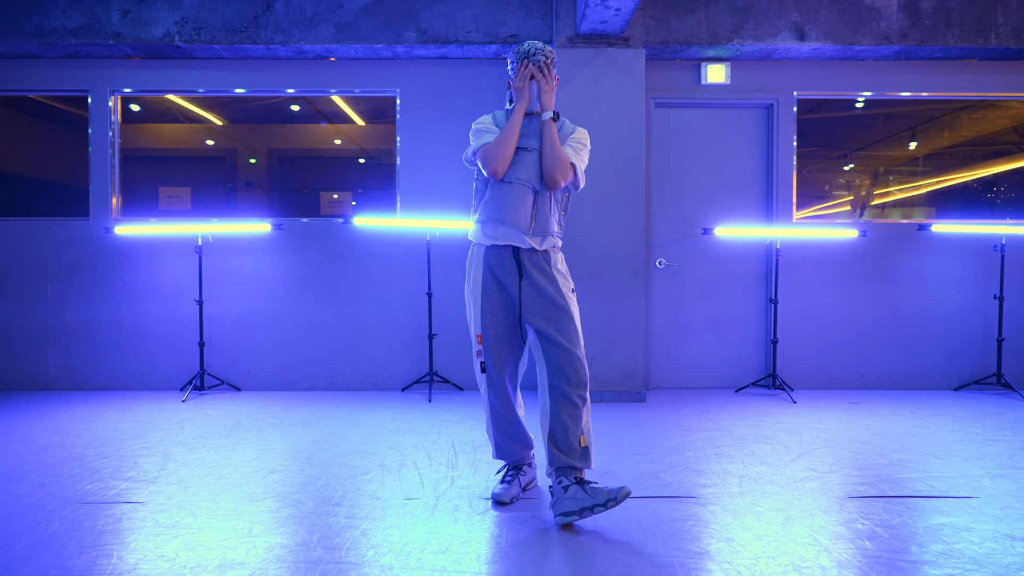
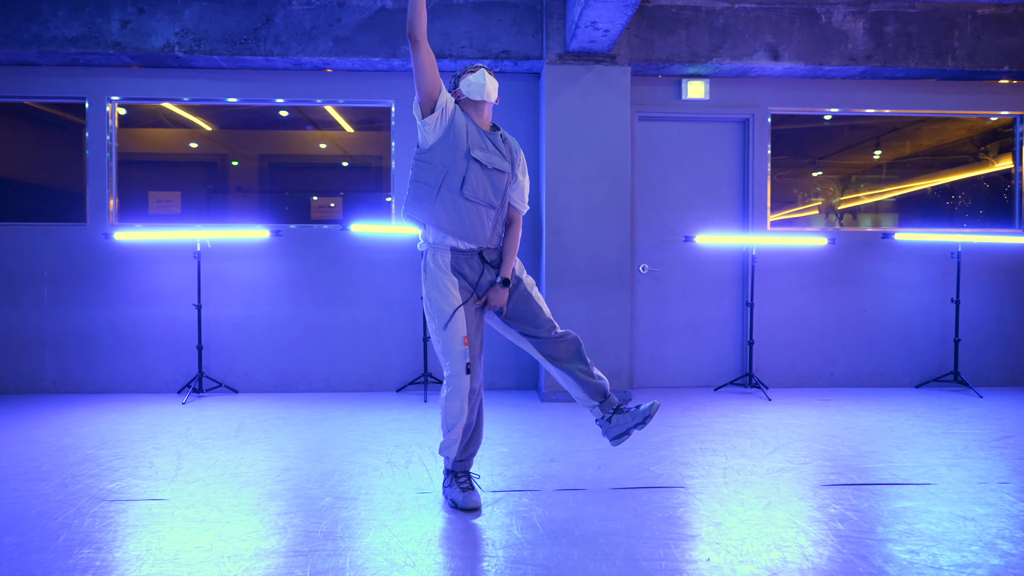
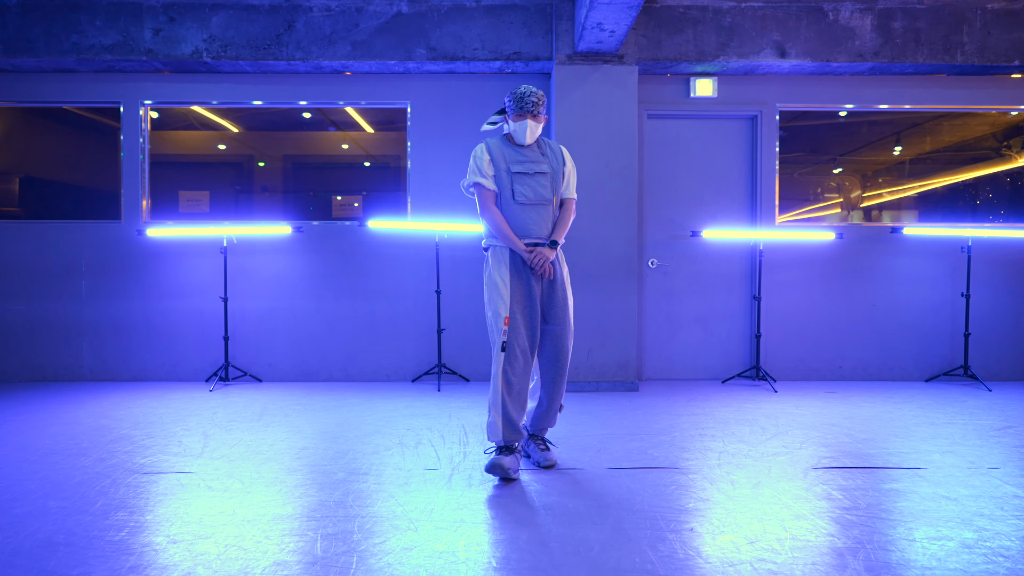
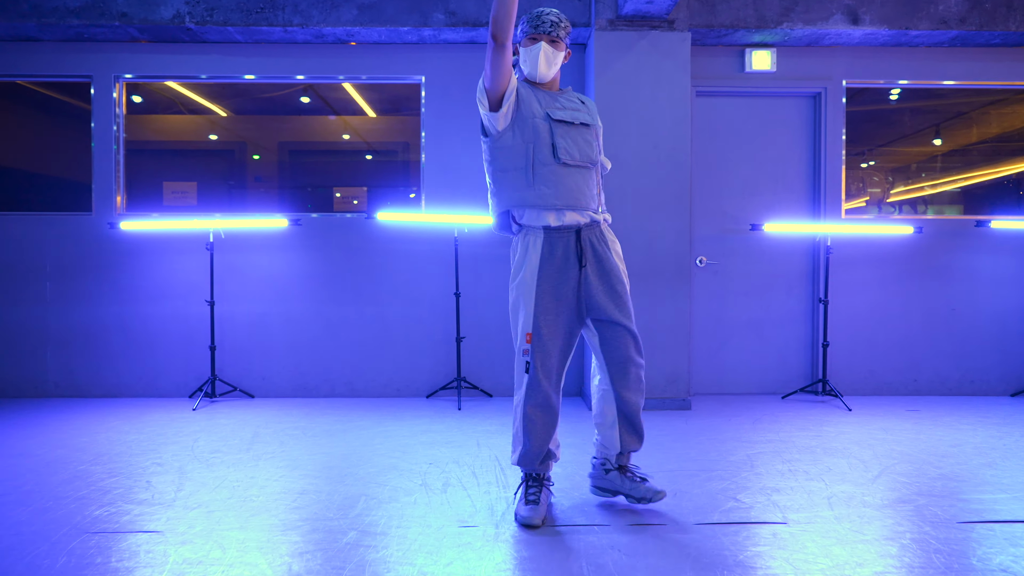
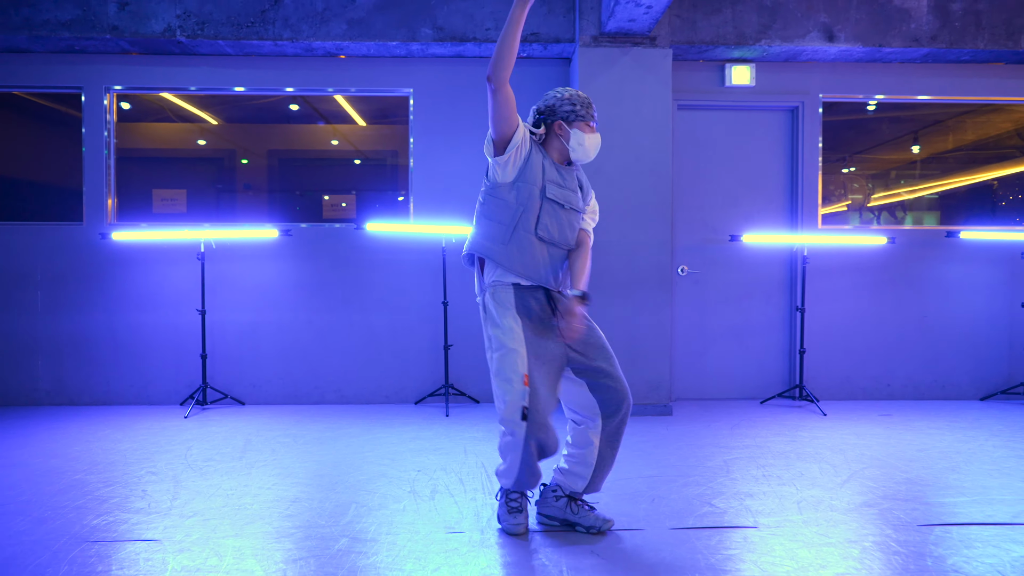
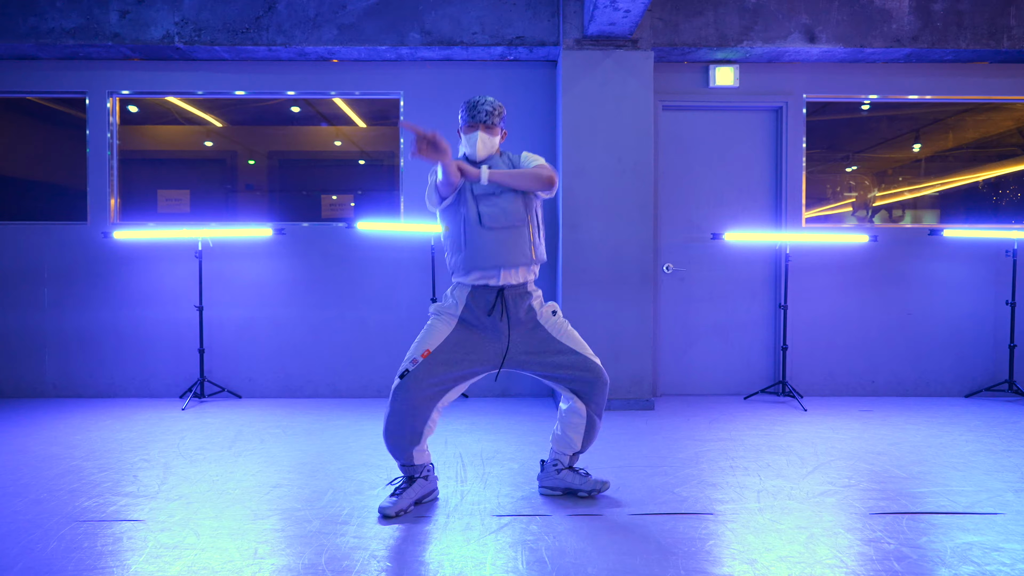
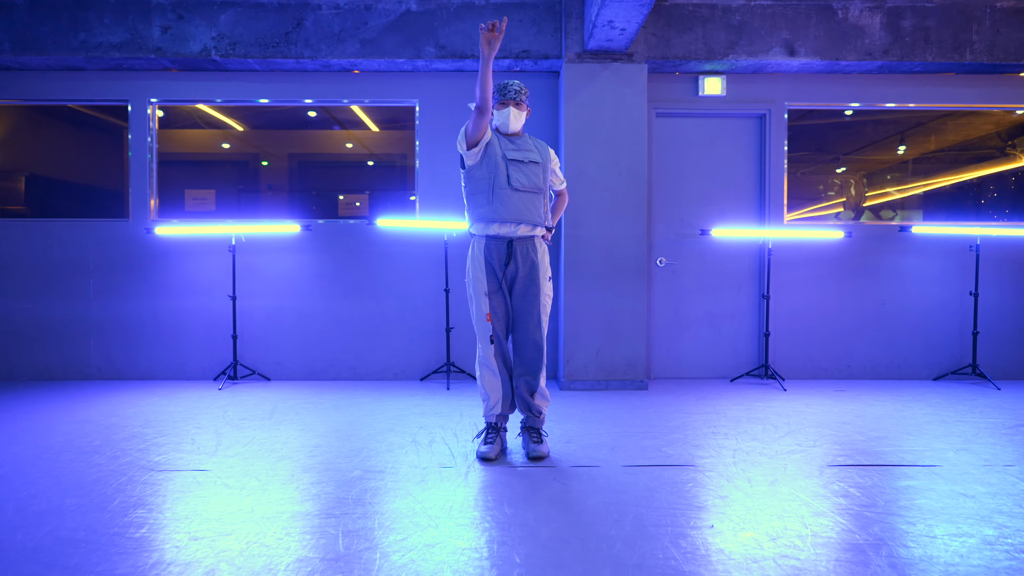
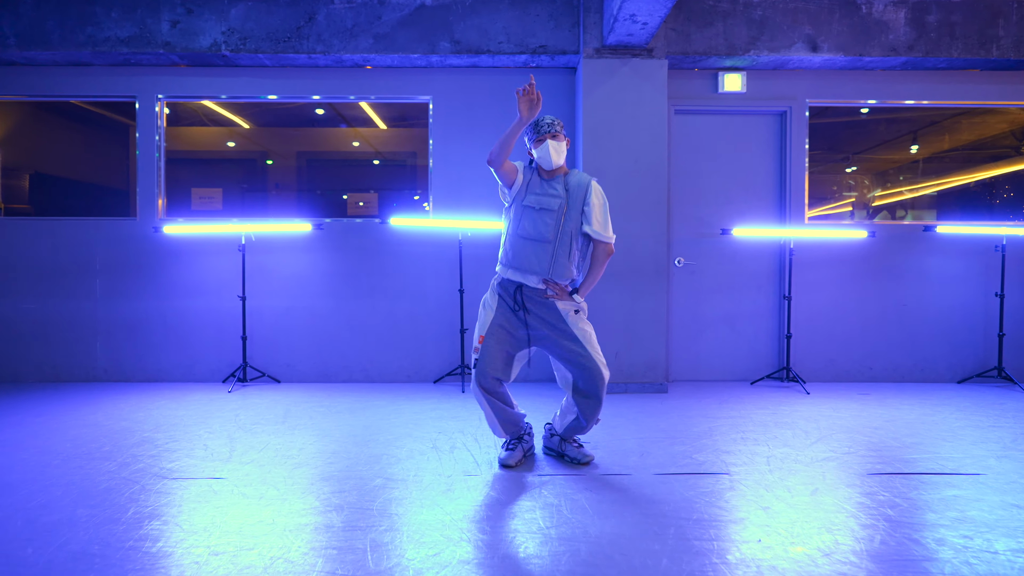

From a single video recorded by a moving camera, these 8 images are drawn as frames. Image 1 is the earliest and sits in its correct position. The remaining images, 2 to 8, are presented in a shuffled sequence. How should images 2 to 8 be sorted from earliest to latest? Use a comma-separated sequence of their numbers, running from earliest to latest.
3, 6, 7, 8, 4, 5, 2
